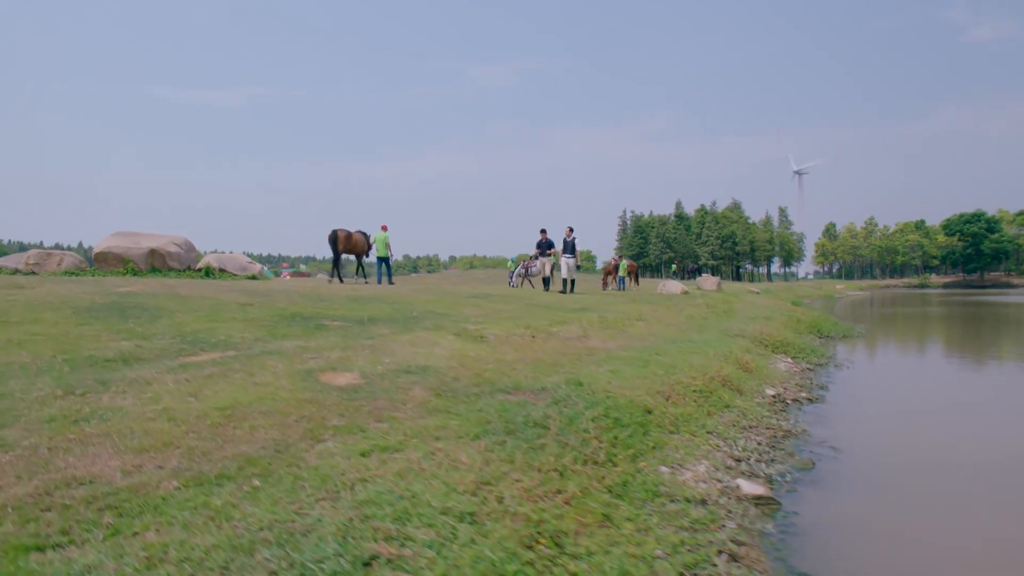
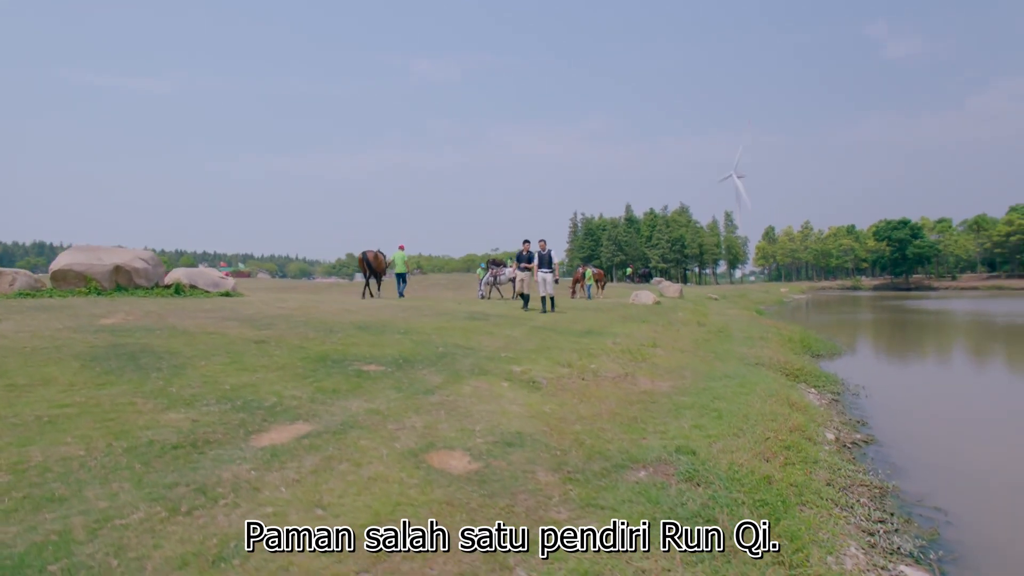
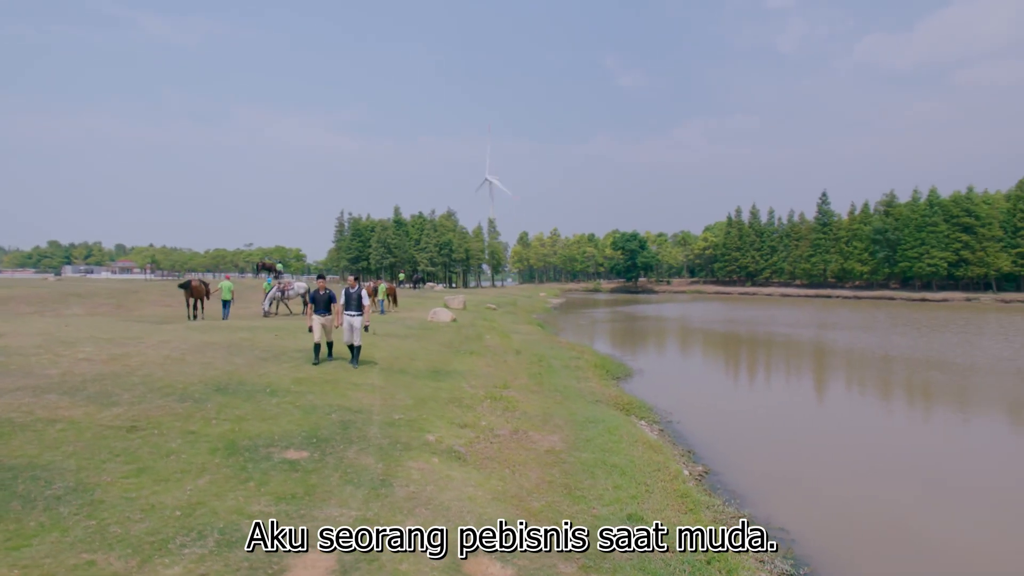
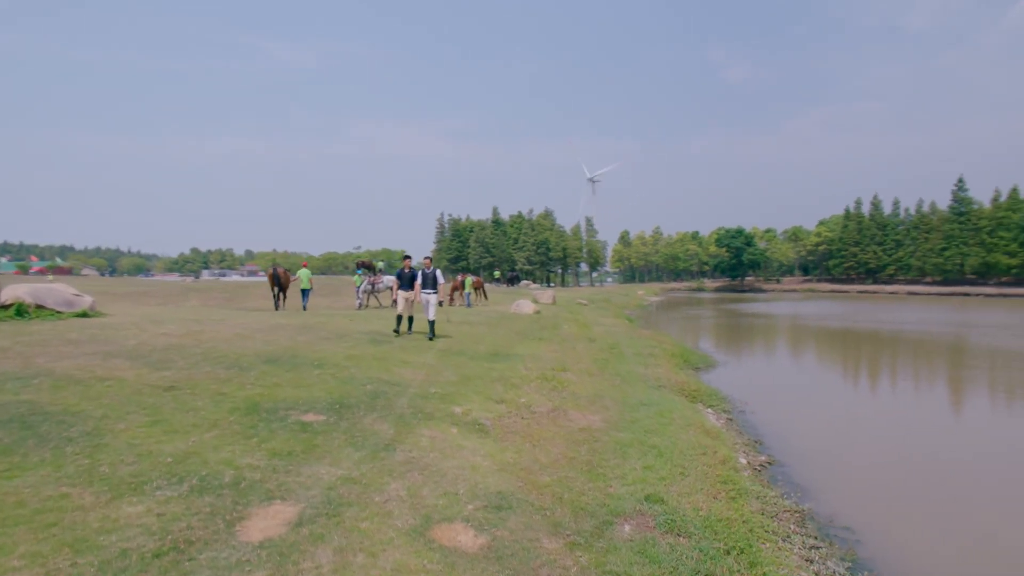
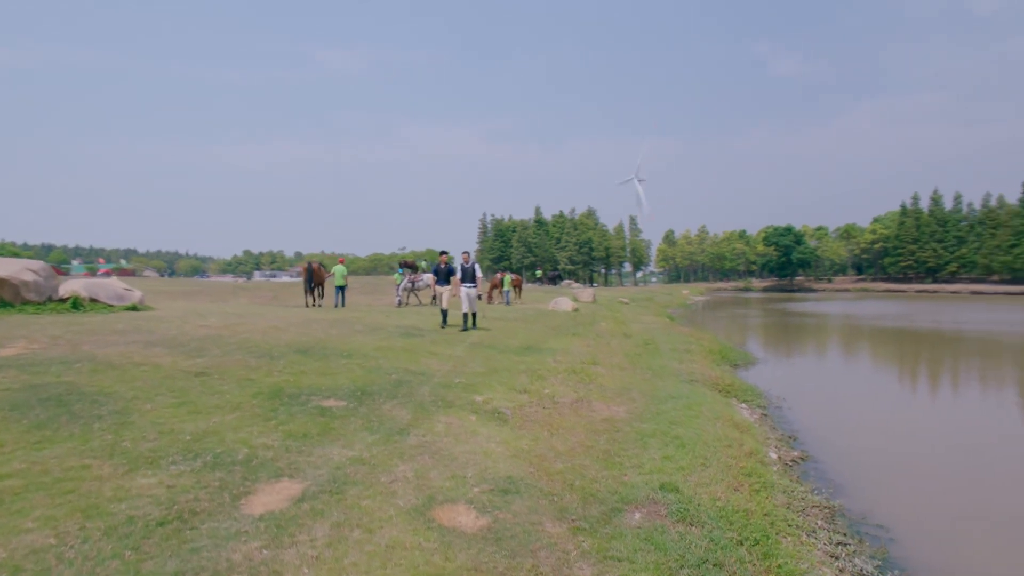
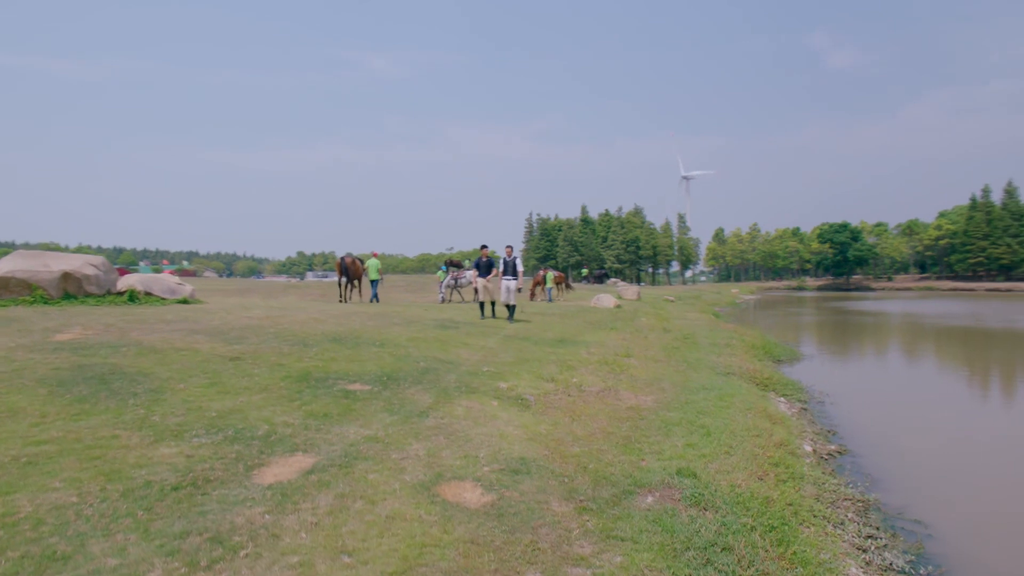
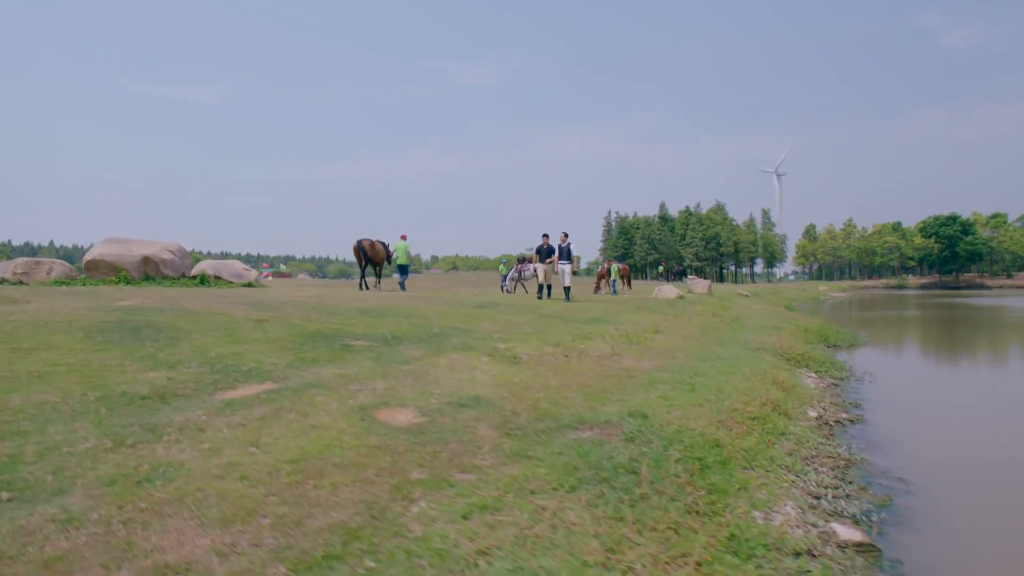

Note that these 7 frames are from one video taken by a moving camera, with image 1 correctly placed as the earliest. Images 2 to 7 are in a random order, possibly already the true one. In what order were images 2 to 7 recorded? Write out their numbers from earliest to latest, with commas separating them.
7, 2, 6, 5, 4, 3
